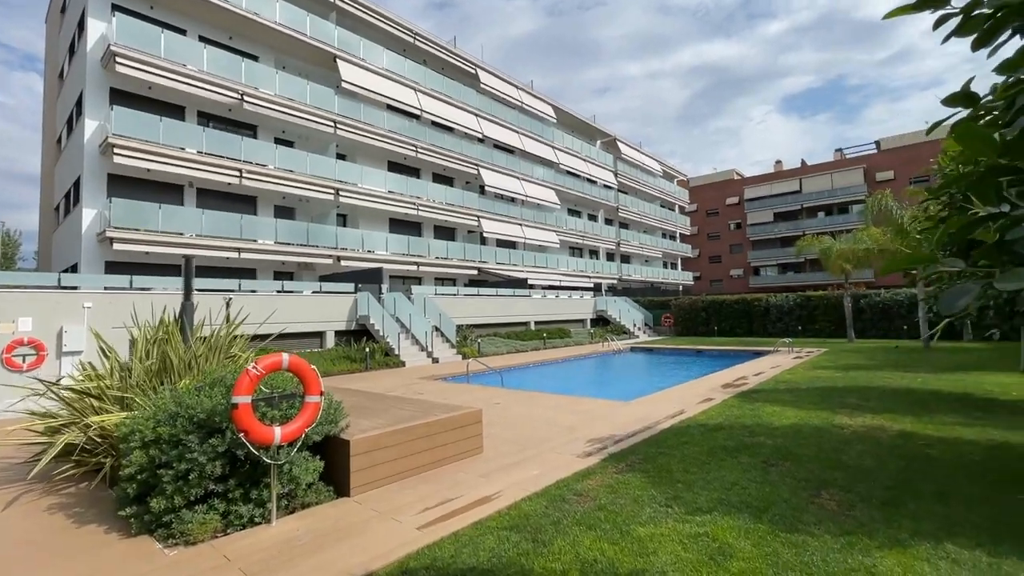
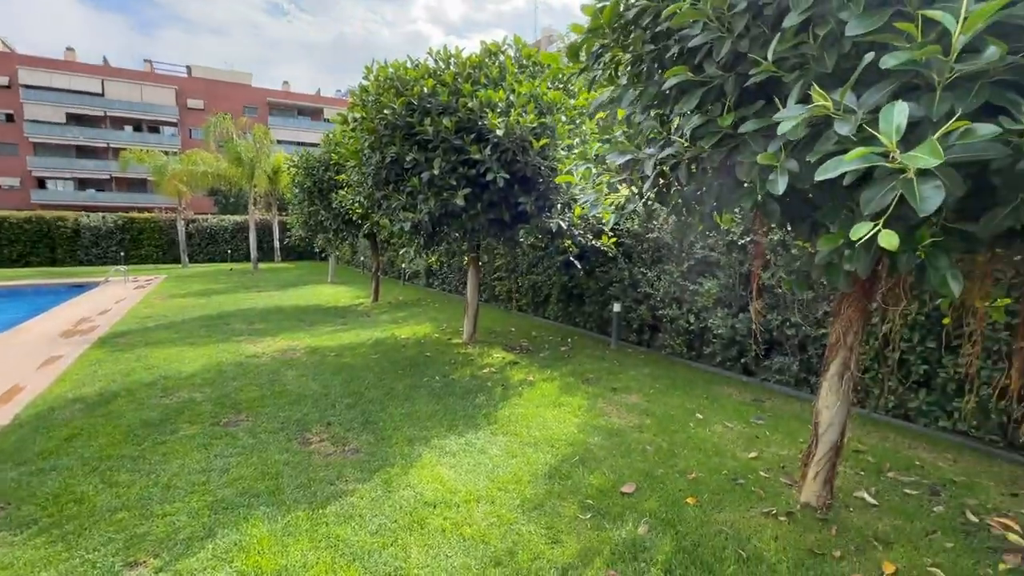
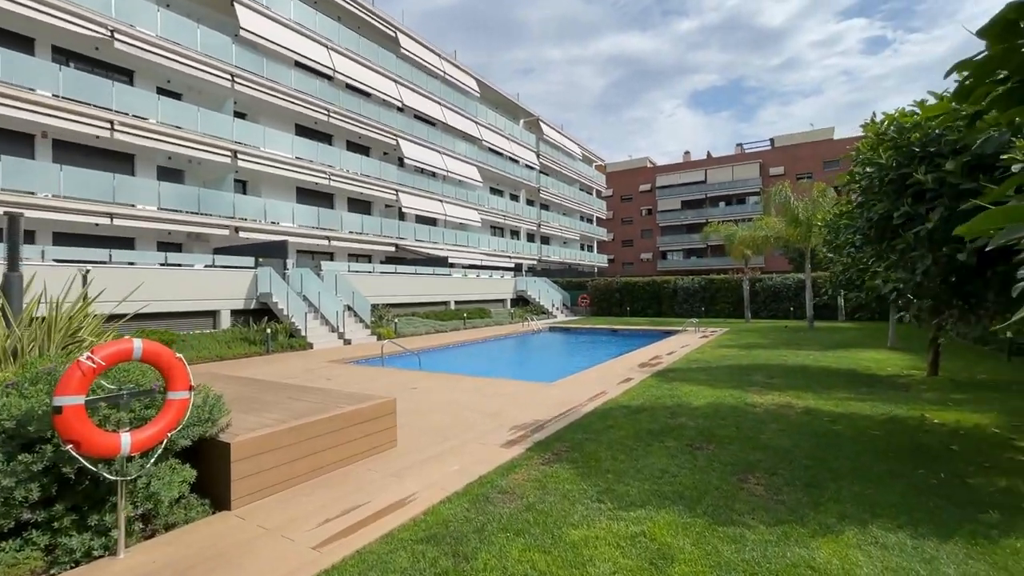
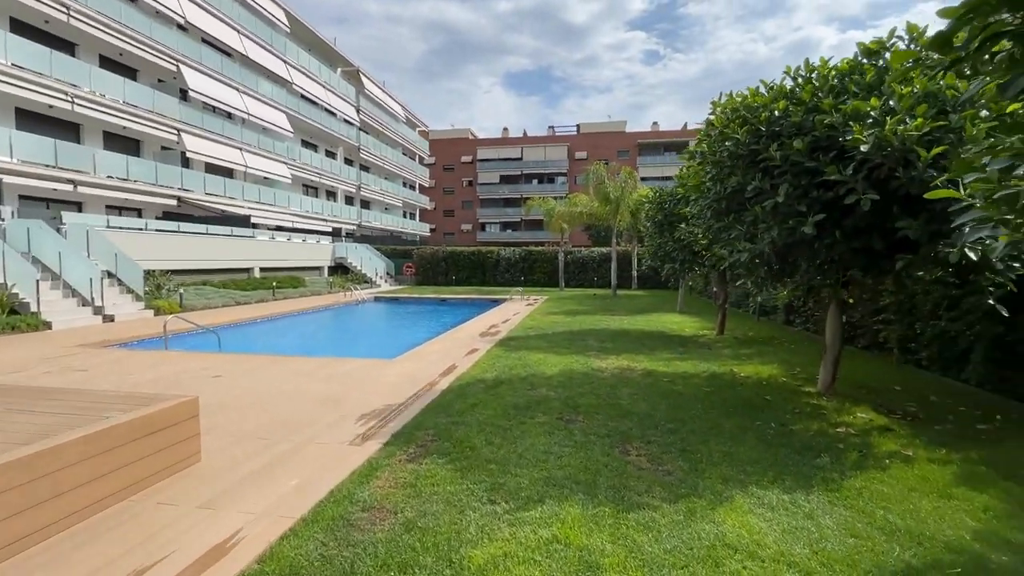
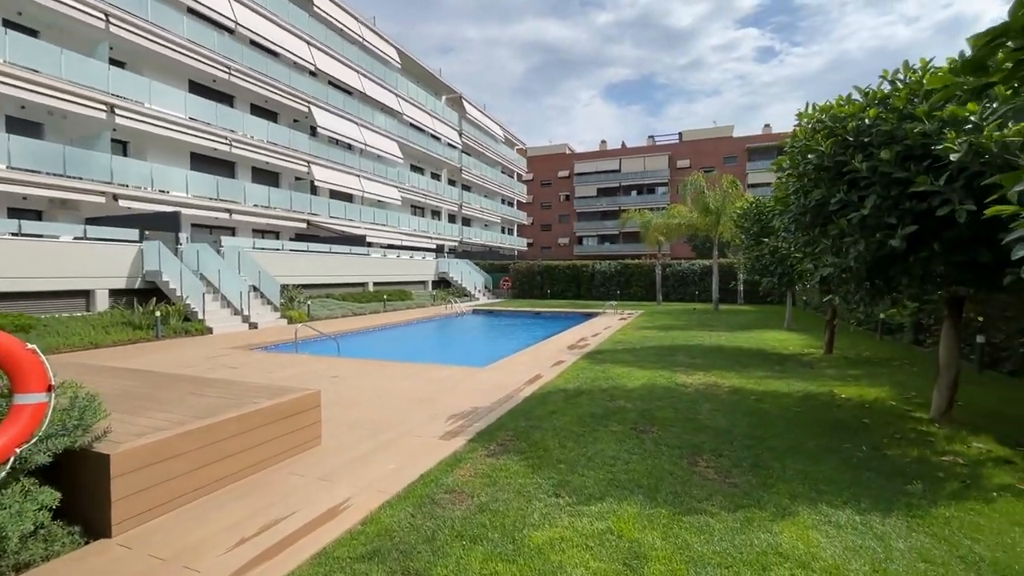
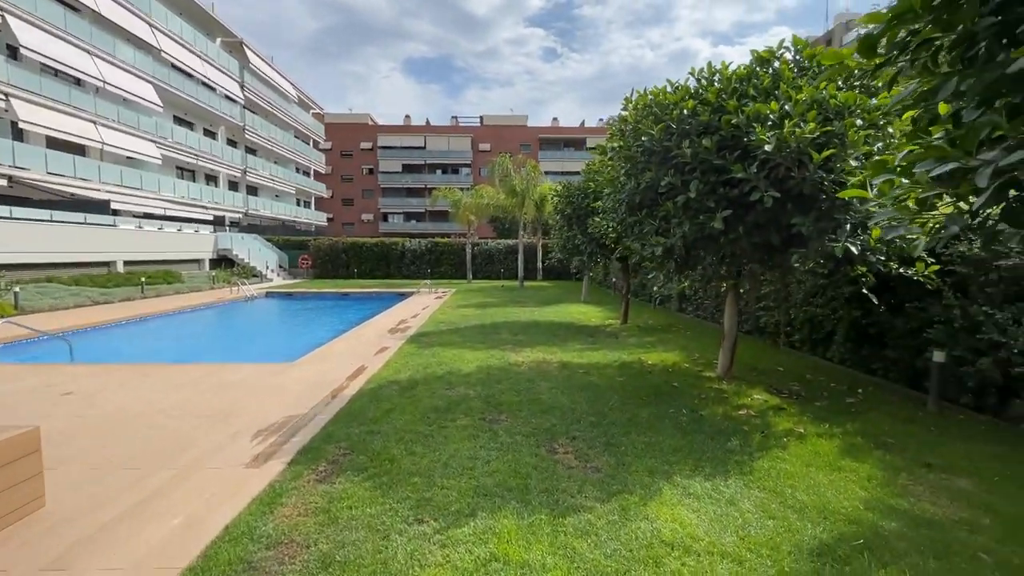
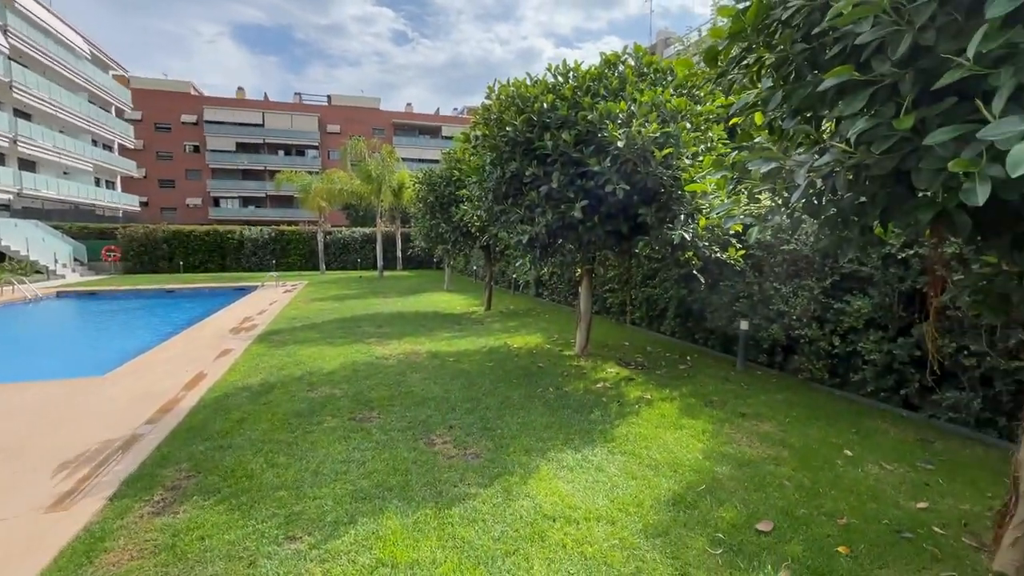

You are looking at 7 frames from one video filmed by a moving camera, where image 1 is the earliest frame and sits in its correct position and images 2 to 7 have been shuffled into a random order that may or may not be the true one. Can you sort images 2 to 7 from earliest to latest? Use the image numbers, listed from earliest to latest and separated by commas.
3, 5, 4, 6, 7, 2
